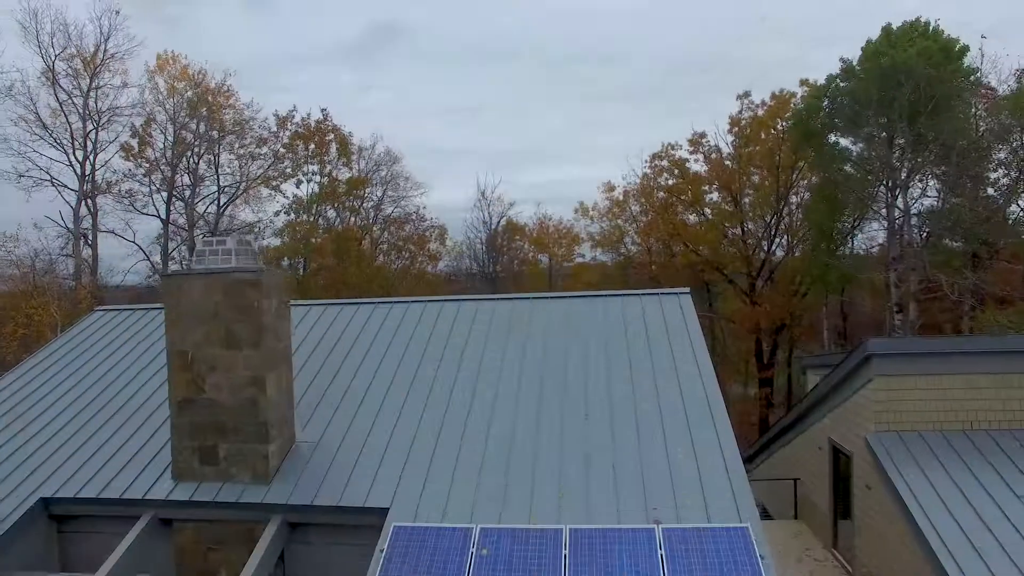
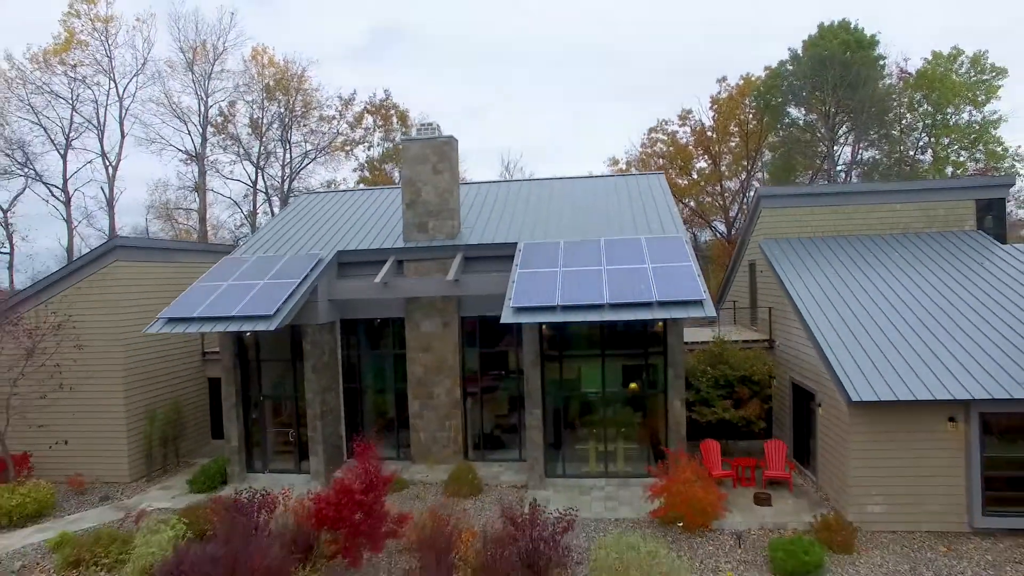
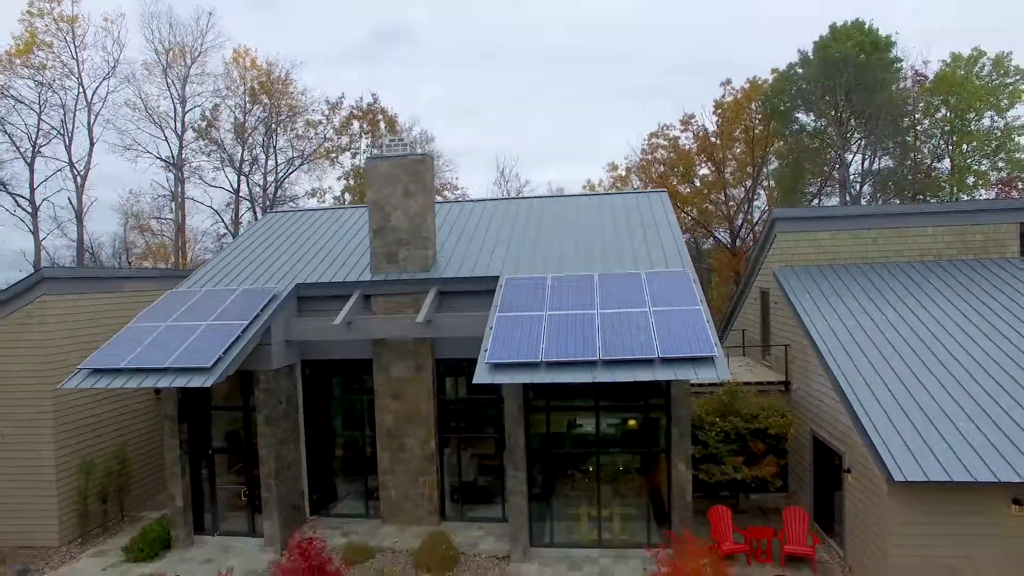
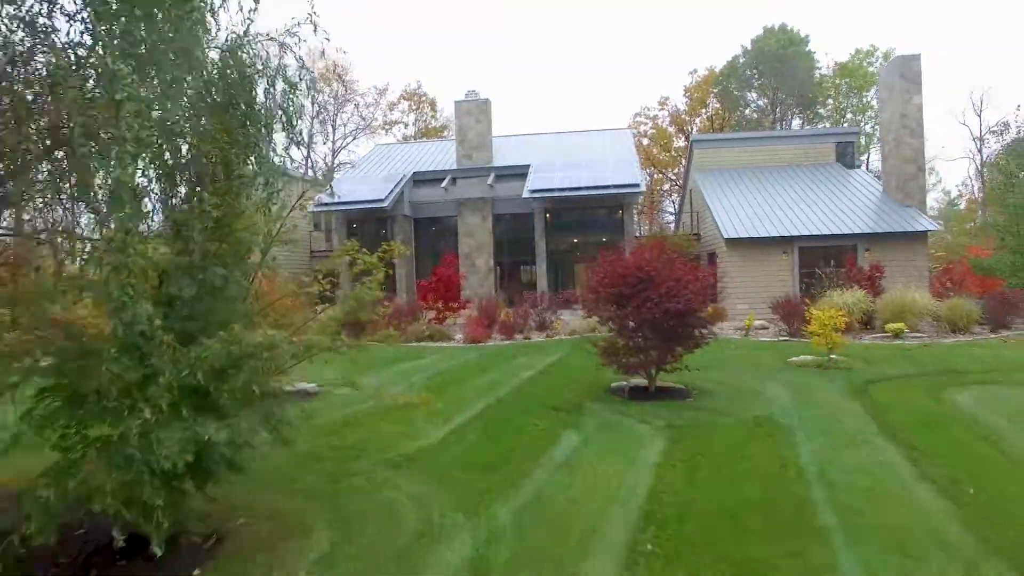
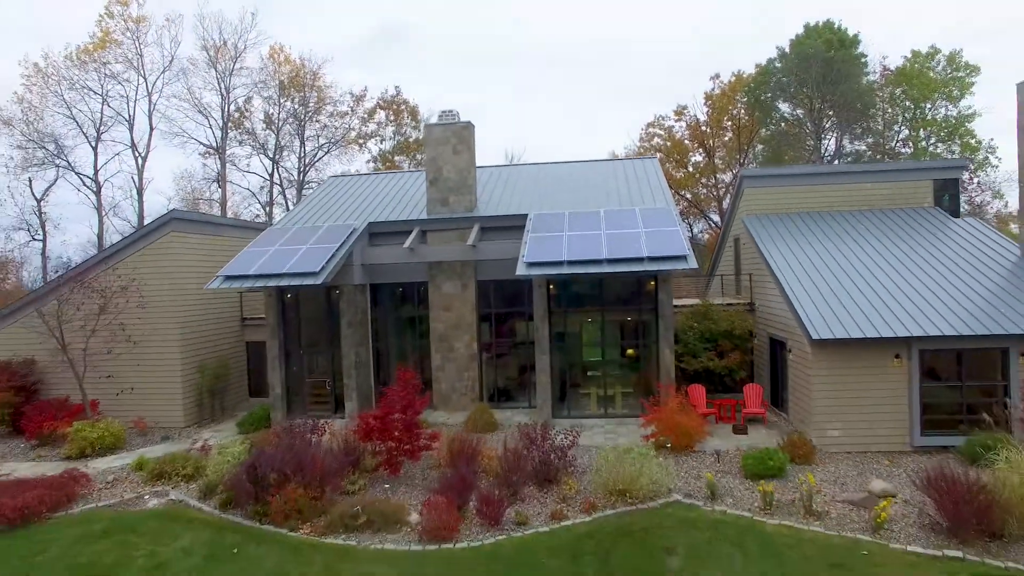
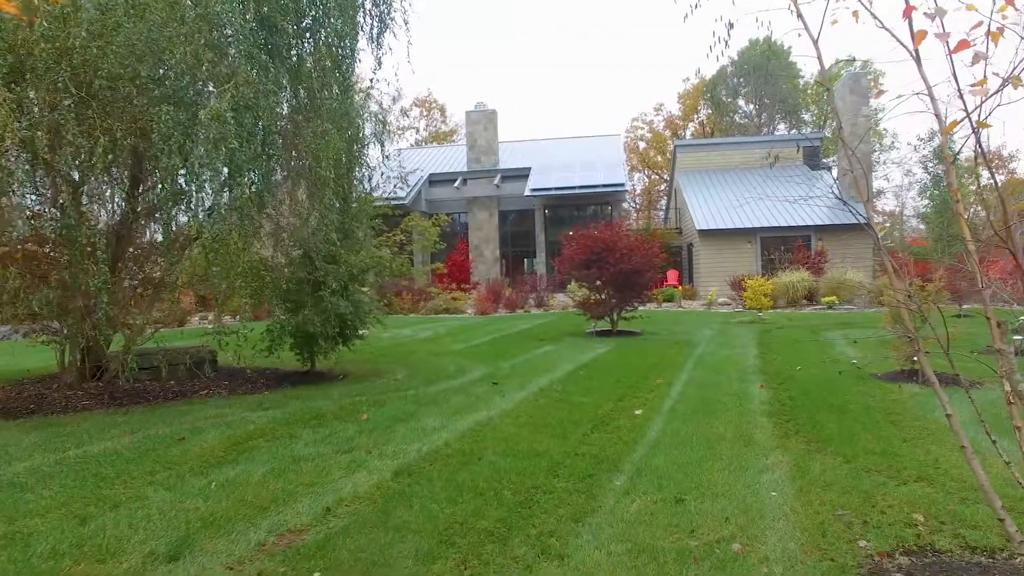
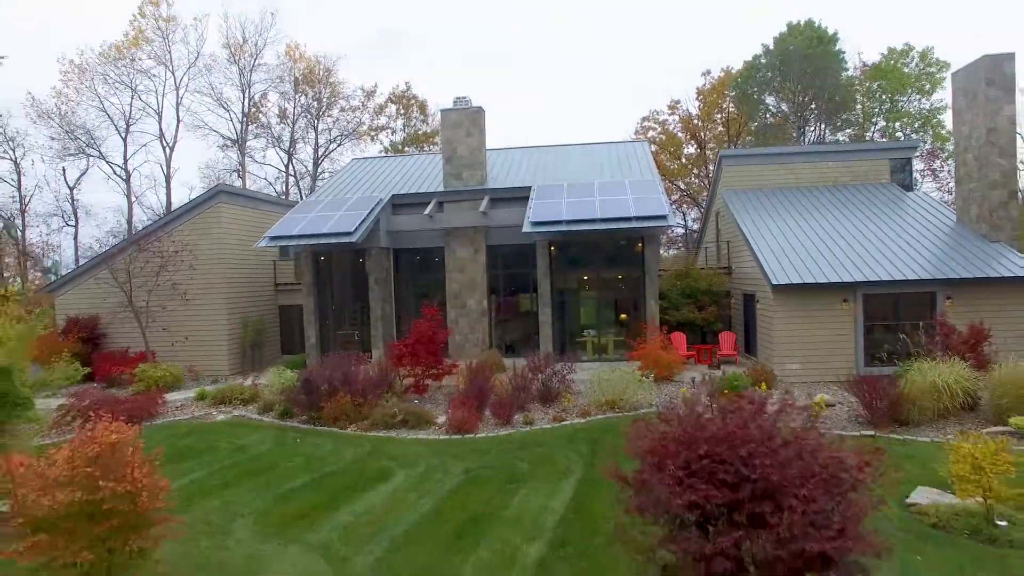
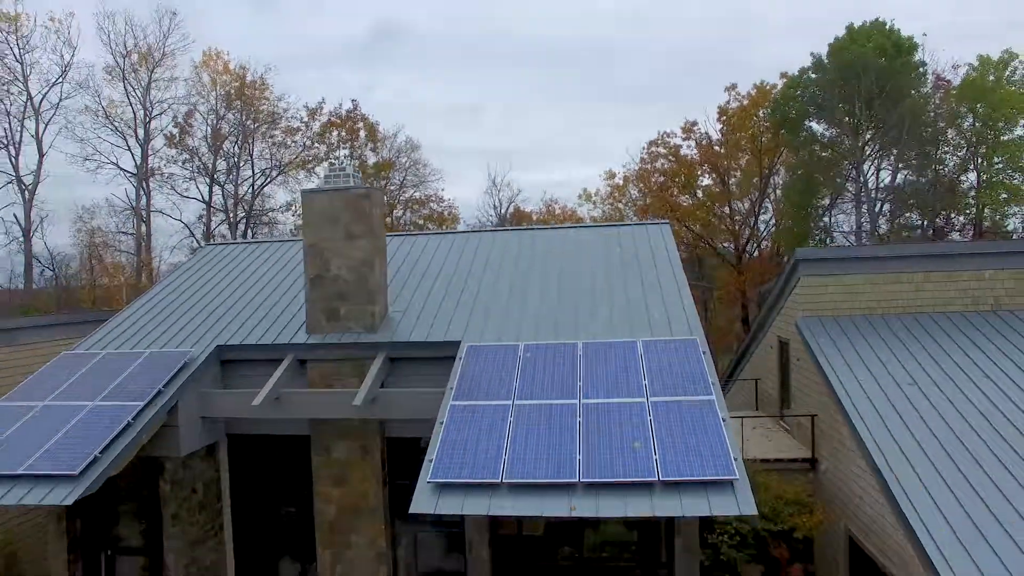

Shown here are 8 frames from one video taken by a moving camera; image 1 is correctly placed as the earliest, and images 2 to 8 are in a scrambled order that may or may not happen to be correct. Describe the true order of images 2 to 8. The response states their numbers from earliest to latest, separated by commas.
8, 3, 2, 5, 7, 4, 6
